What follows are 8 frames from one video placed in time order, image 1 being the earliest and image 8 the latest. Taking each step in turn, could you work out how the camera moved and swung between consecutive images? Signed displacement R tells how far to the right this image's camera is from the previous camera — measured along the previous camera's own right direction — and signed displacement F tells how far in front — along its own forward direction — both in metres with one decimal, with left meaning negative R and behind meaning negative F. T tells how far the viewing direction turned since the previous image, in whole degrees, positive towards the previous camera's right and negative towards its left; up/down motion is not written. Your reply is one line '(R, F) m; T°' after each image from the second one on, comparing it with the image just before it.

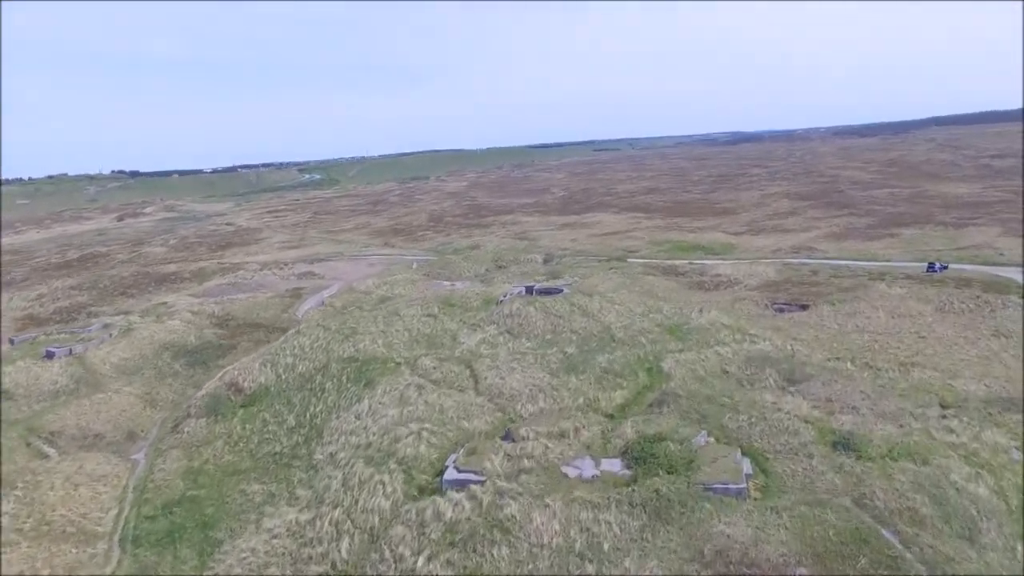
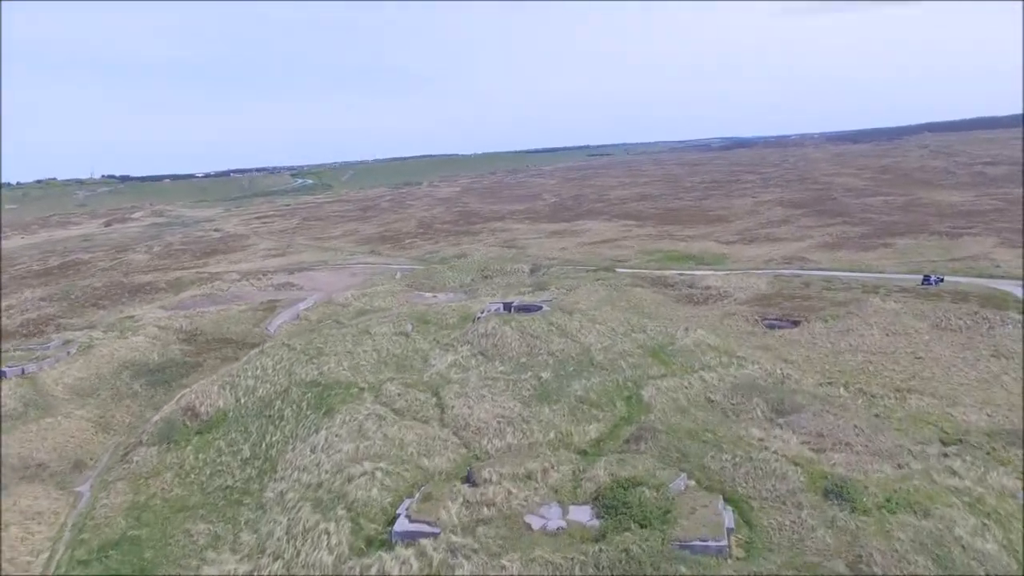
(+0.5, +1.2) m; 0°
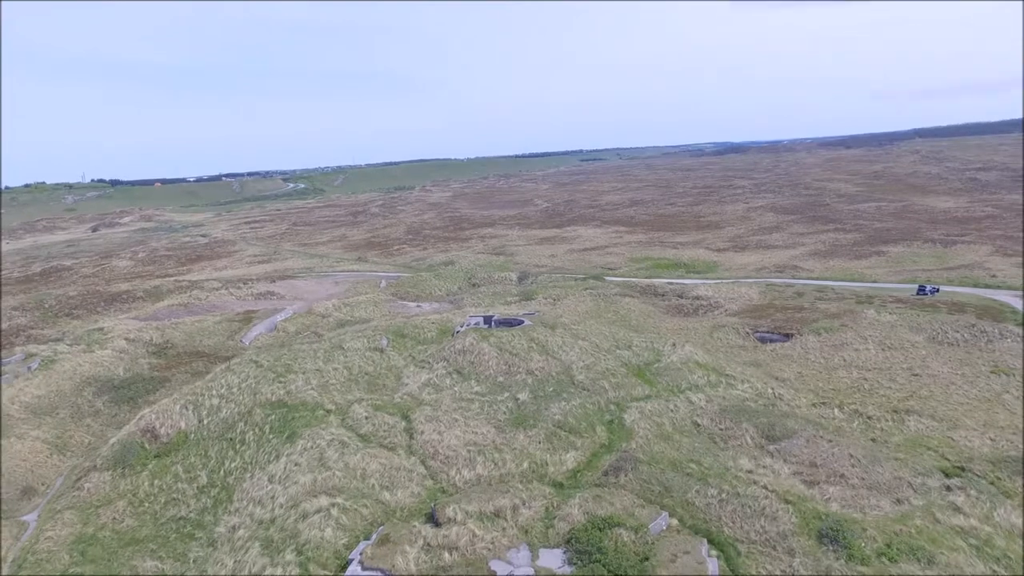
(+0.4, +1.0) m; 0°
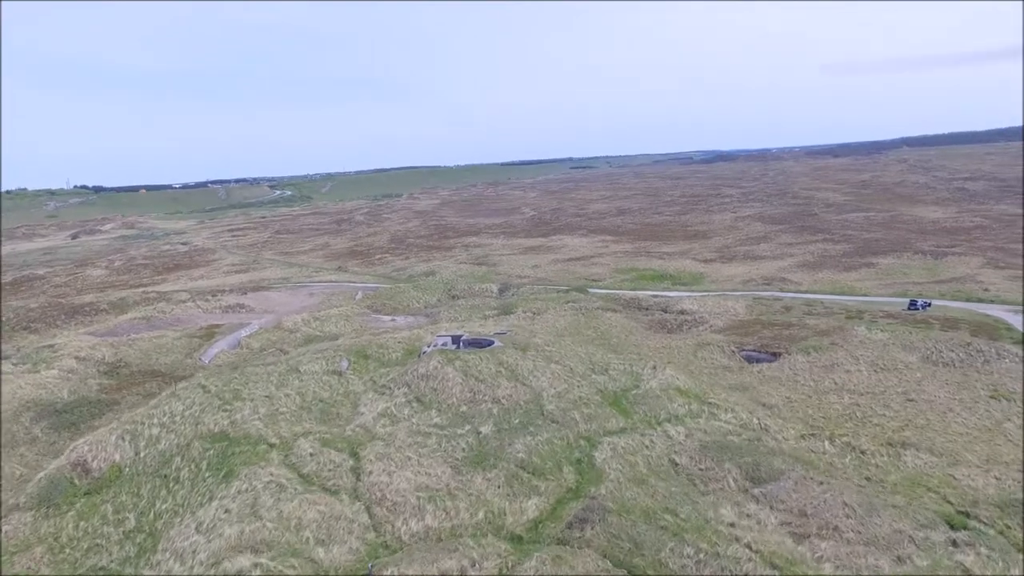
(+0.6, +1.4) m; +1°
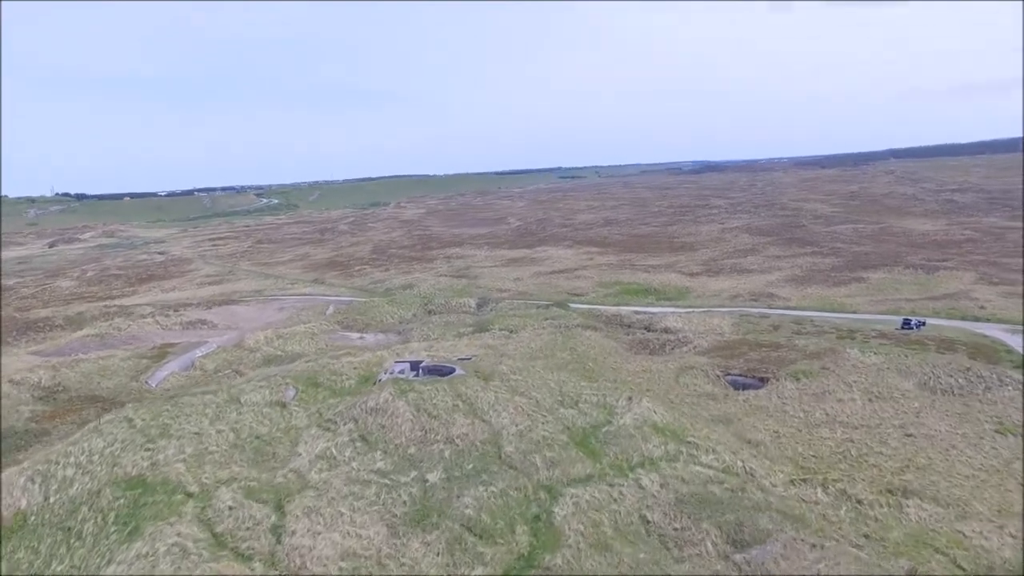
(+0.7, +1.7) m; +1°
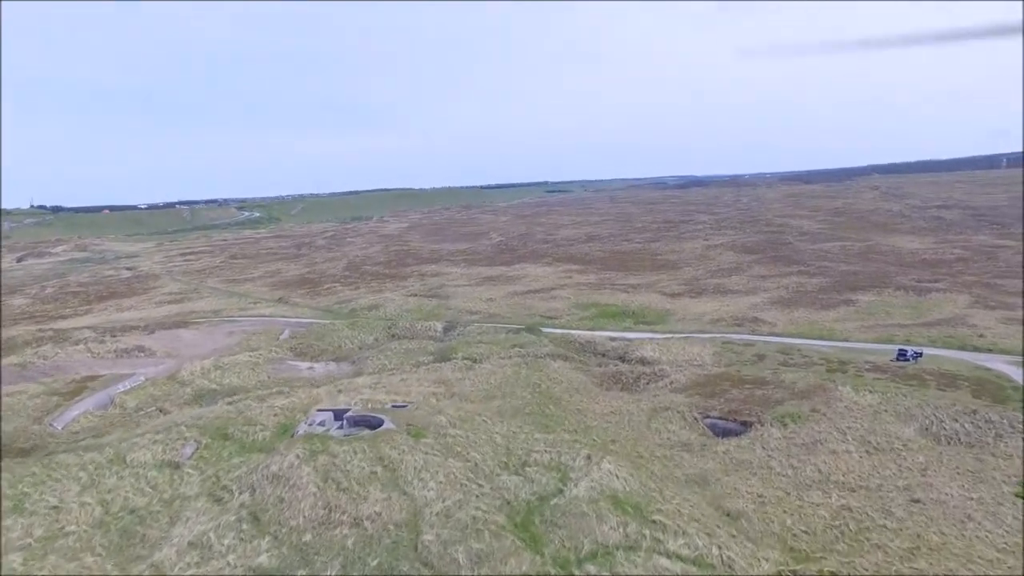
(+1.0, +2.7) m; +1°
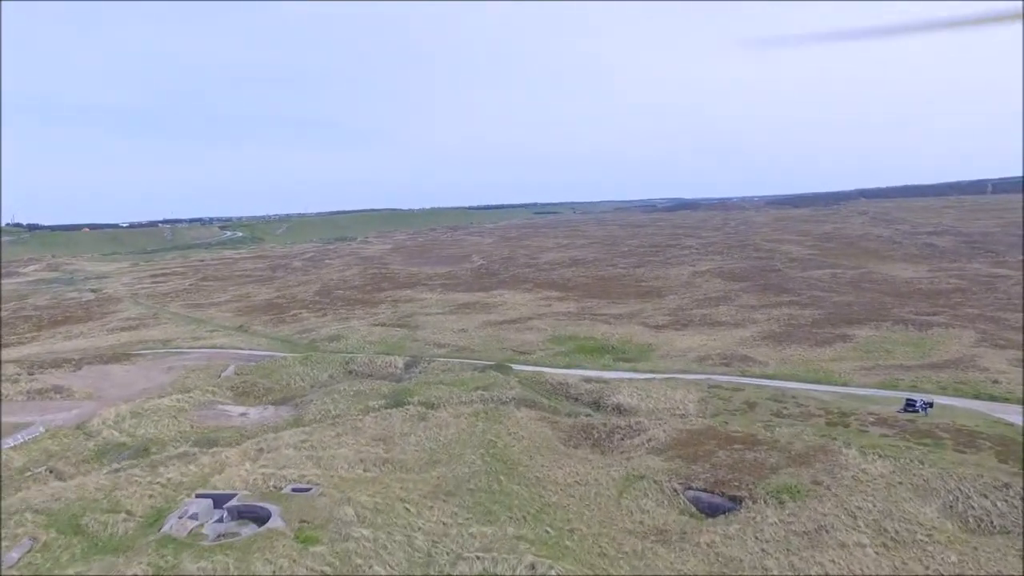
(+1.1, +3.3) m; +1°
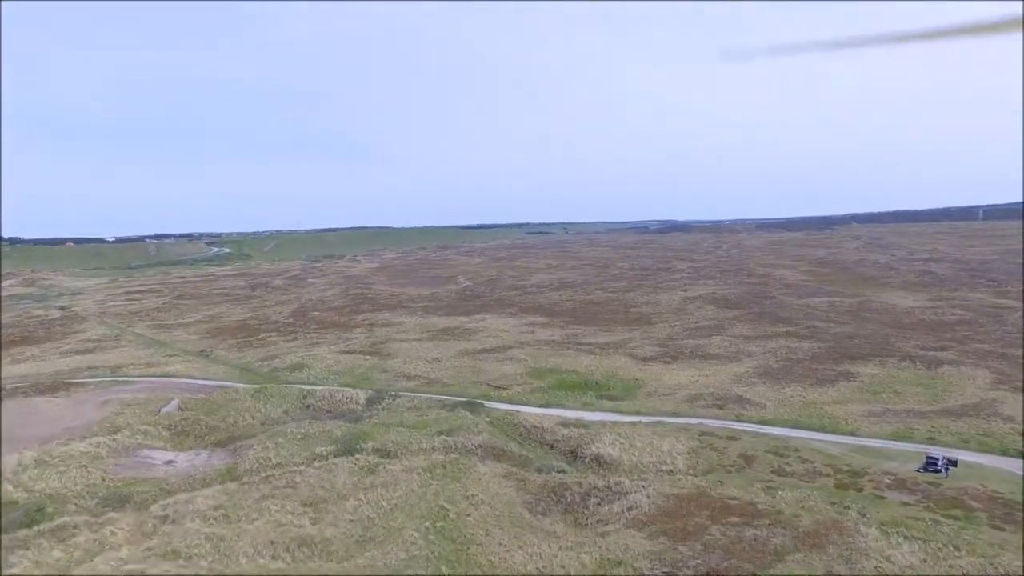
(+0.8, +3.2) m; +1°
